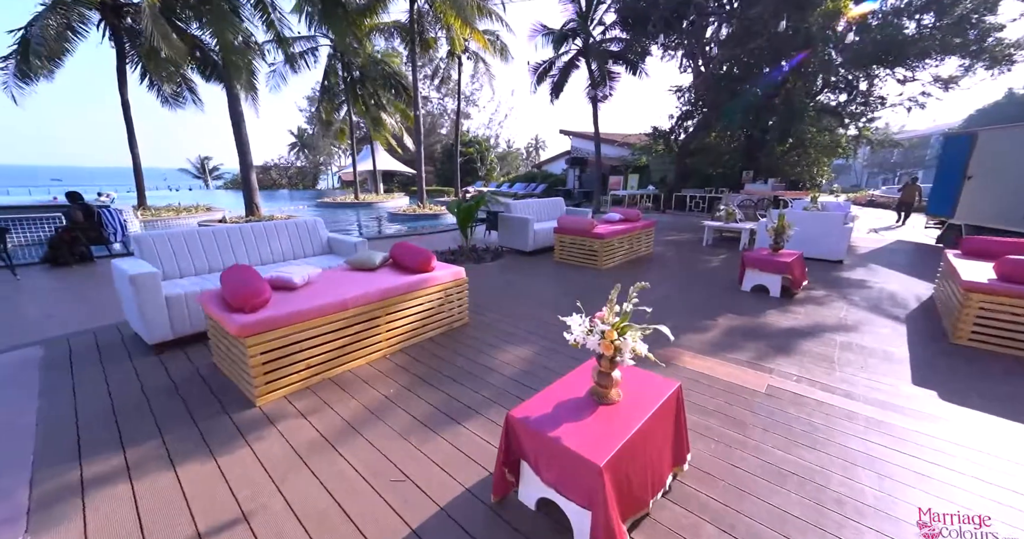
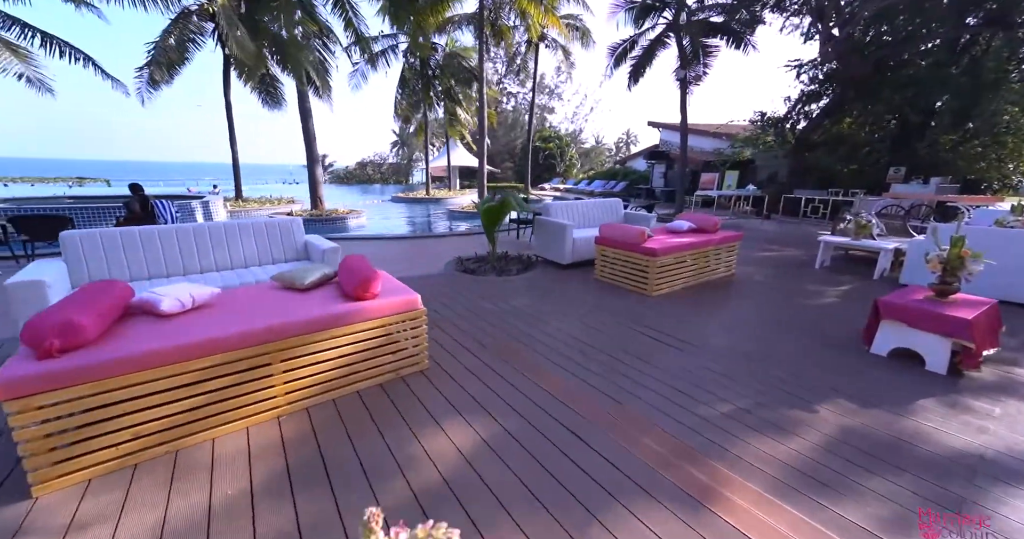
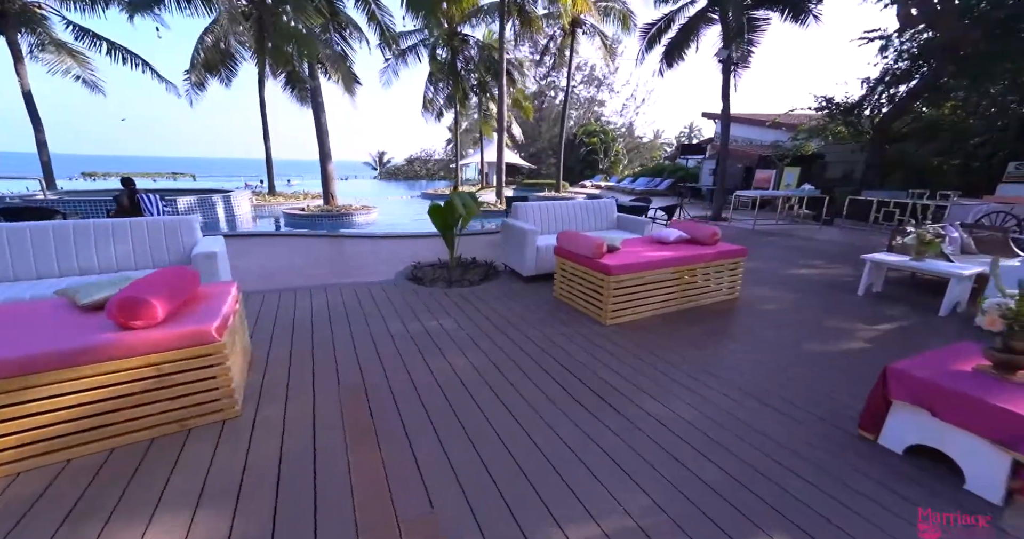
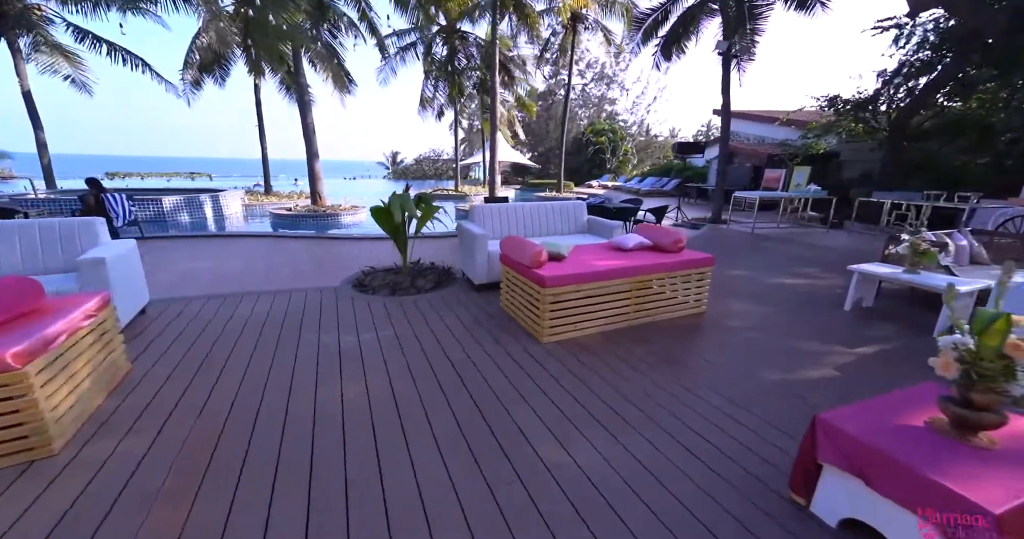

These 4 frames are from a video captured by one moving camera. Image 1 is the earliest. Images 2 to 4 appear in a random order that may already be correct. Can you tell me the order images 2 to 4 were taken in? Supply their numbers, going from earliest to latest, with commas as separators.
2, 3, 4
